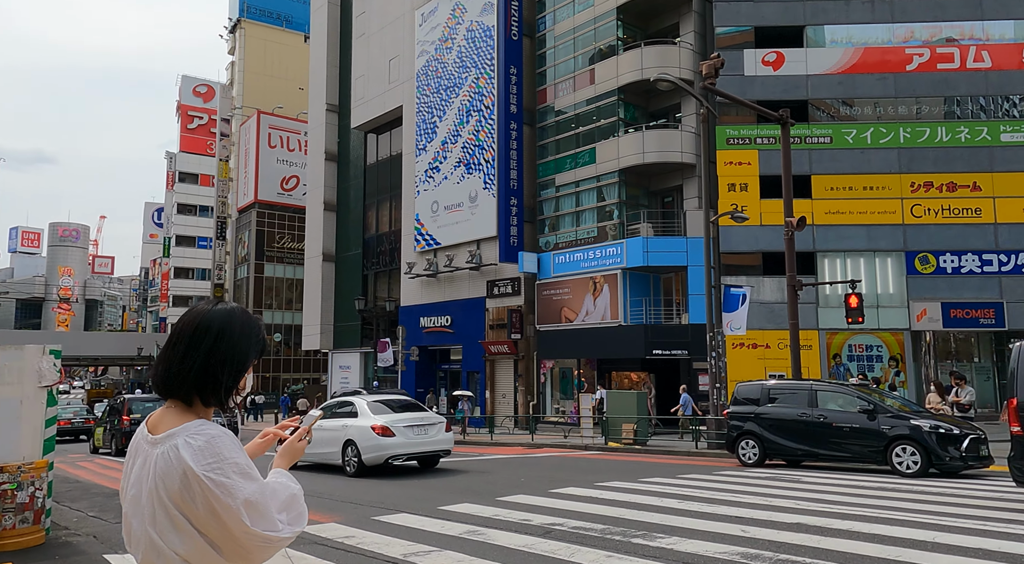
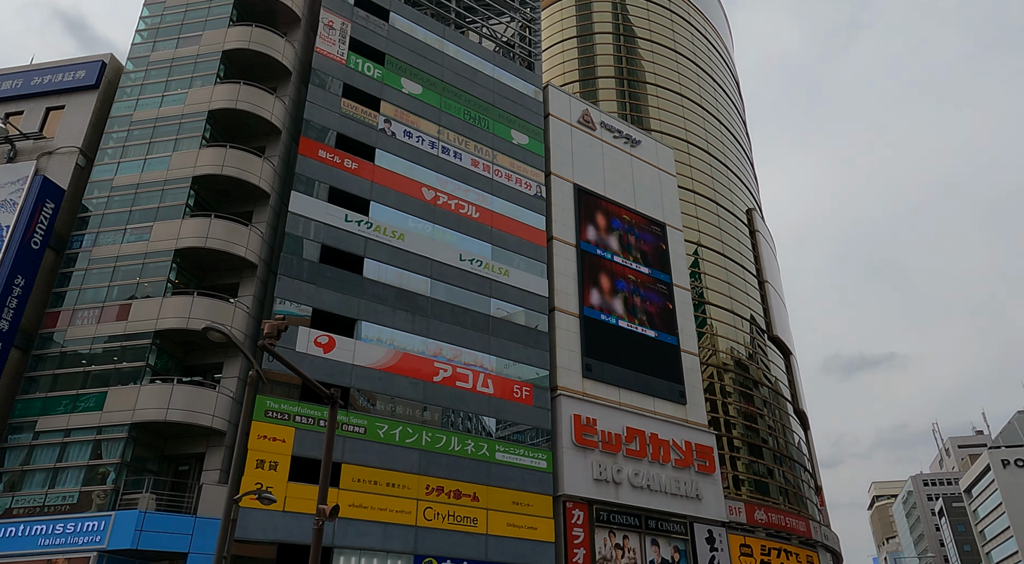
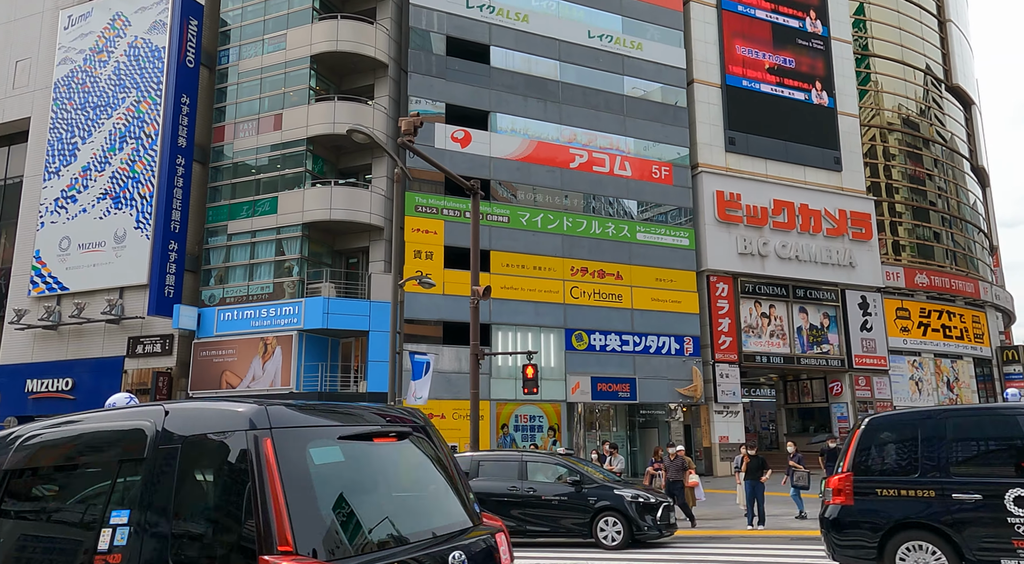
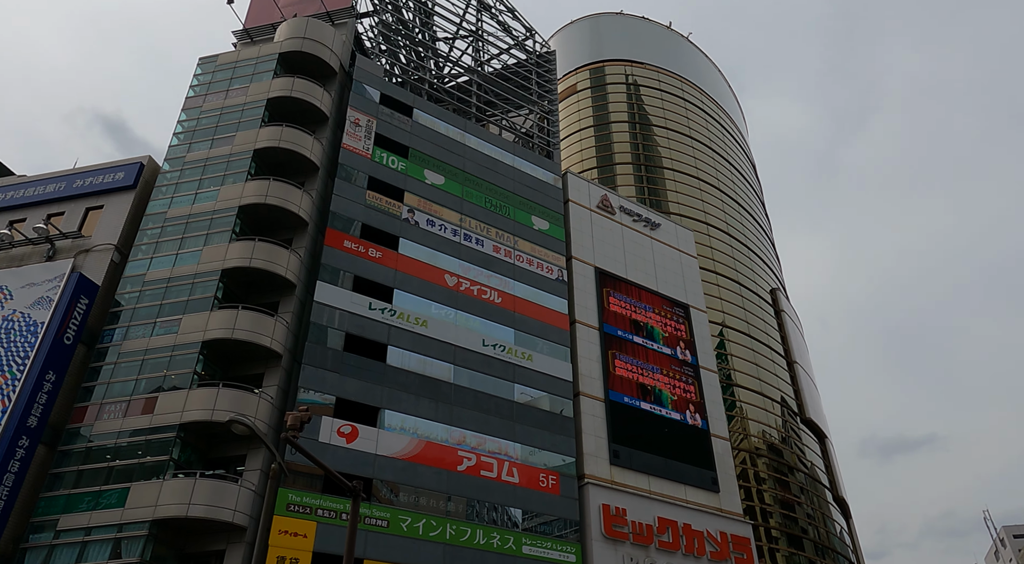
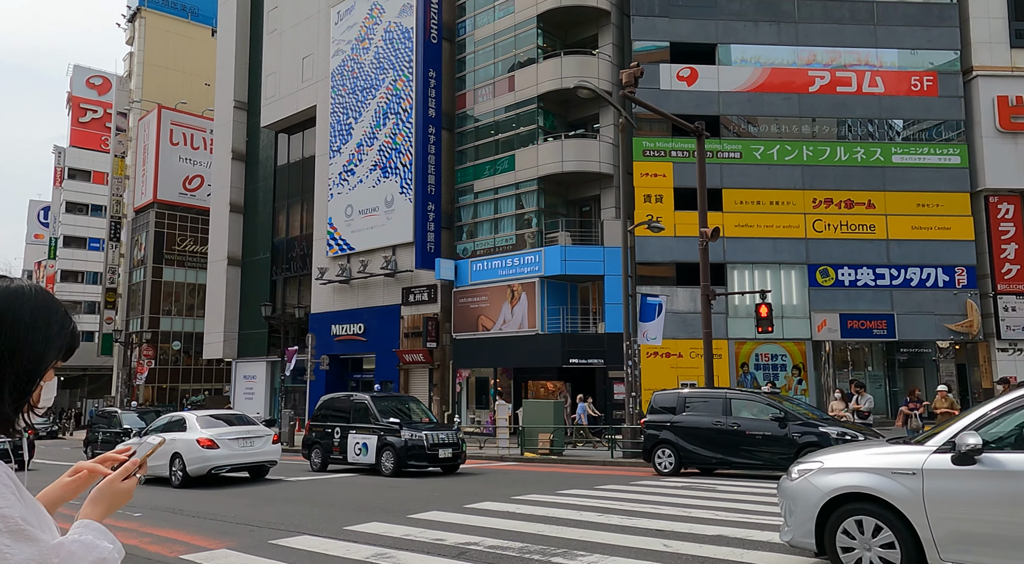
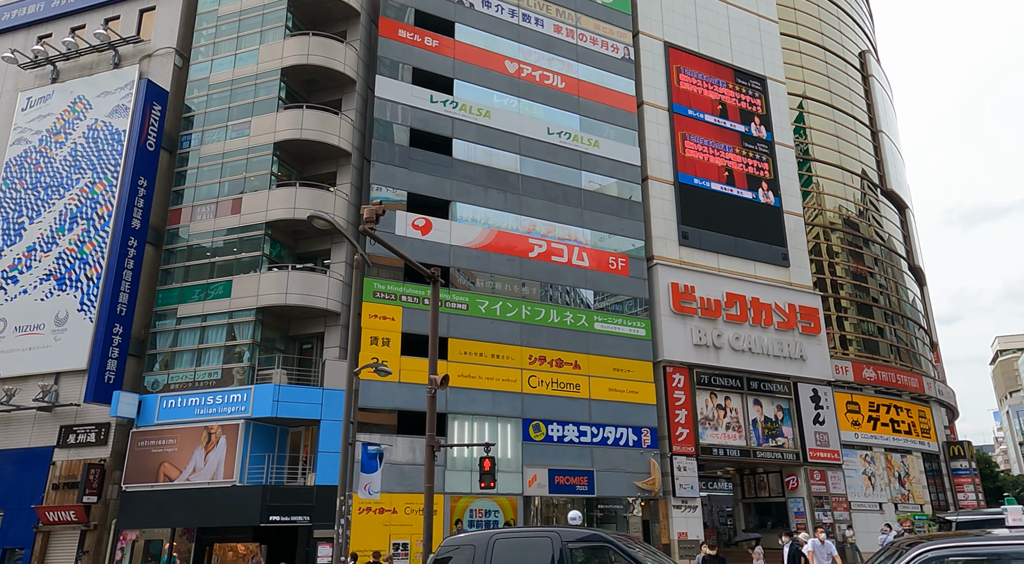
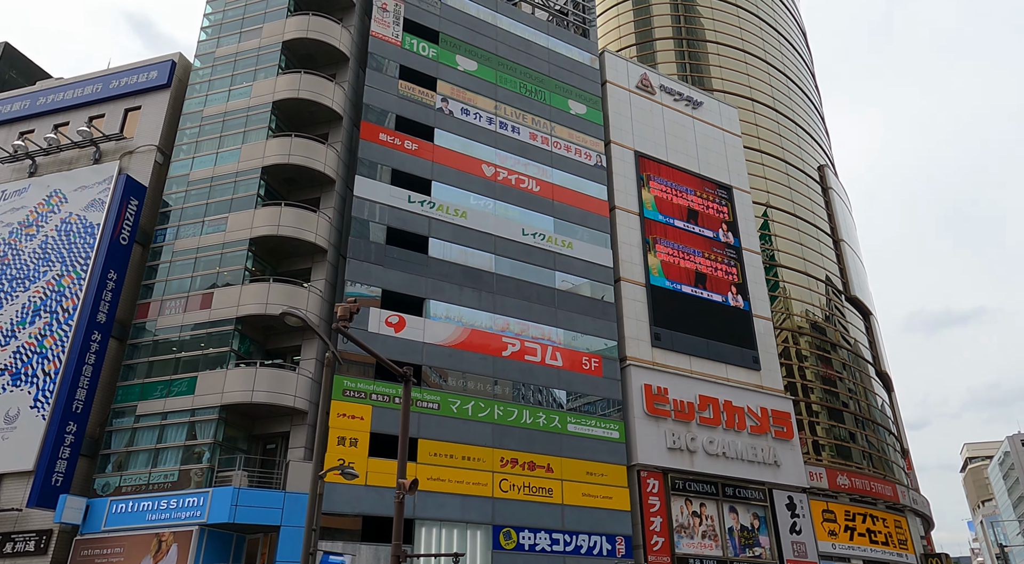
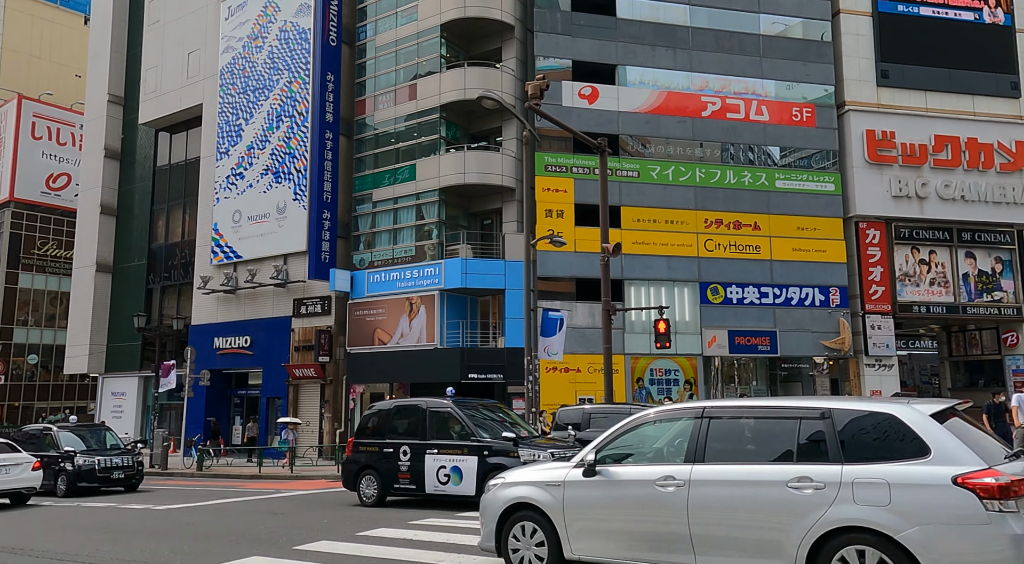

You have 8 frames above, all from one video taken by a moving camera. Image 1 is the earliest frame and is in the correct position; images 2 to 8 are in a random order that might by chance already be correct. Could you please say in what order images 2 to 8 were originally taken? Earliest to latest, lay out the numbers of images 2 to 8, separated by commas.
5, 8, 3, 6, 7, 4, 2
